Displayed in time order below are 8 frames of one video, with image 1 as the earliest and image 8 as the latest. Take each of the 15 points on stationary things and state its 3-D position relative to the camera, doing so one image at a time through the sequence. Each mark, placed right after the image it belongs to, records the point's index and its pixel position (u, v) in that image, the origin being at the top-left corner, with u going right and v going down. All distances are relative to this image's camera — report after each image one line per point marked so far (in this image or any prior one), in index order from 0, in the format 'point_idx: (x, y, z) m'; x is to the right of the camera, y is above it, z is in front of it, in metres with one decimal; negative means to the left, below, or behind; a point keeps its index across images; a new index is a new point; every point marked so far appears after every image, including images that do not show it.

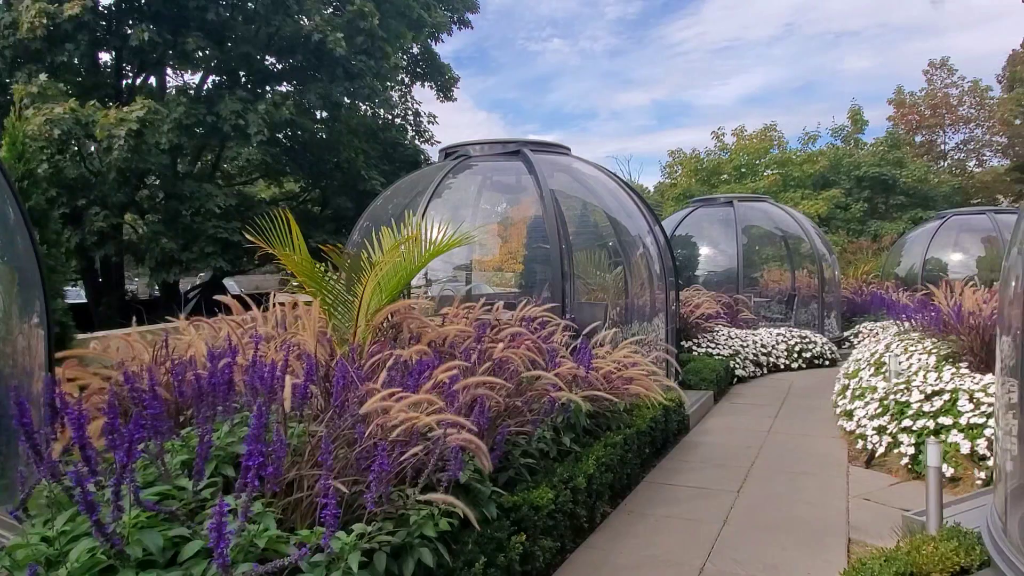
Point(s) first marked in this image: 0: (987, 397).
0: (+2.6, -0.6, +4.0) m
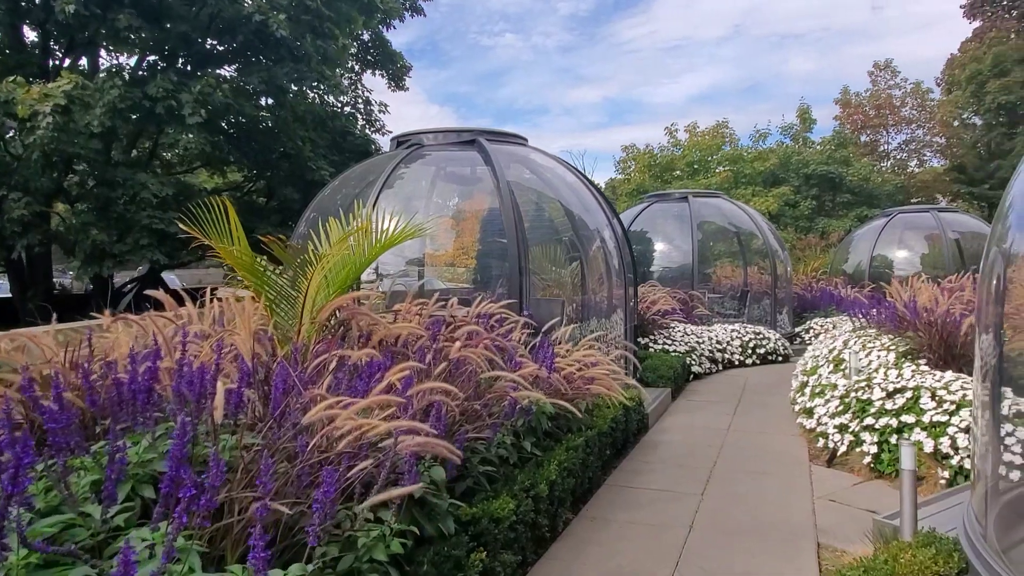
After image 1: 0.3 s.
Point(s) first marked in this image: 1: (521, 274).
0: (+2.3, -0.6, +3.9) m
1: (+0.1, +0.1, +5.2) m
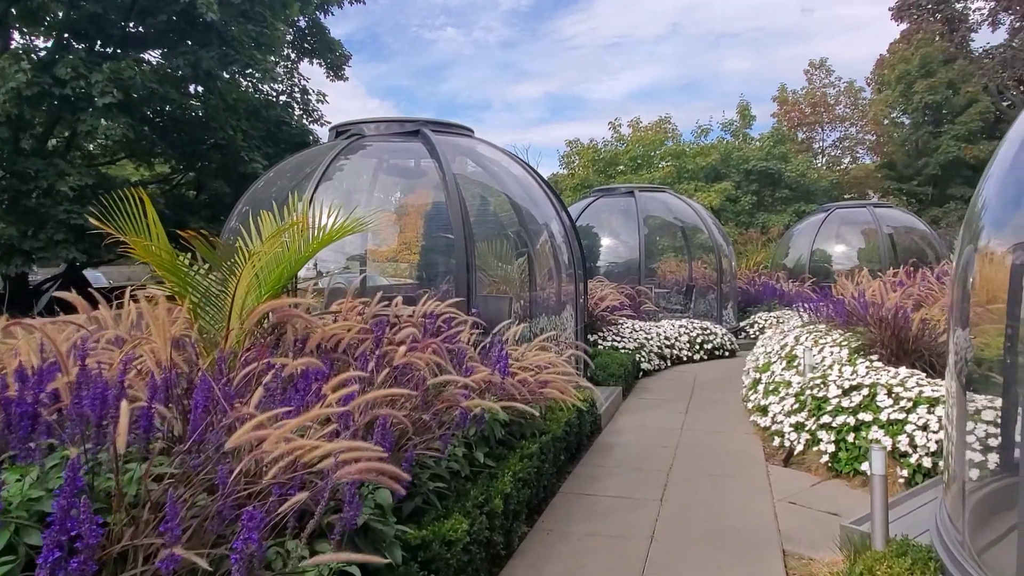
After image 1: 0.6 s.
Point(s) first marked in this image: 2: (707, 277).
0: (+2.1, -0.5, +3.9) m
1: (-0.3, +0.1, +5.0) m
2: (+2.7, +0.1, +10.2) m
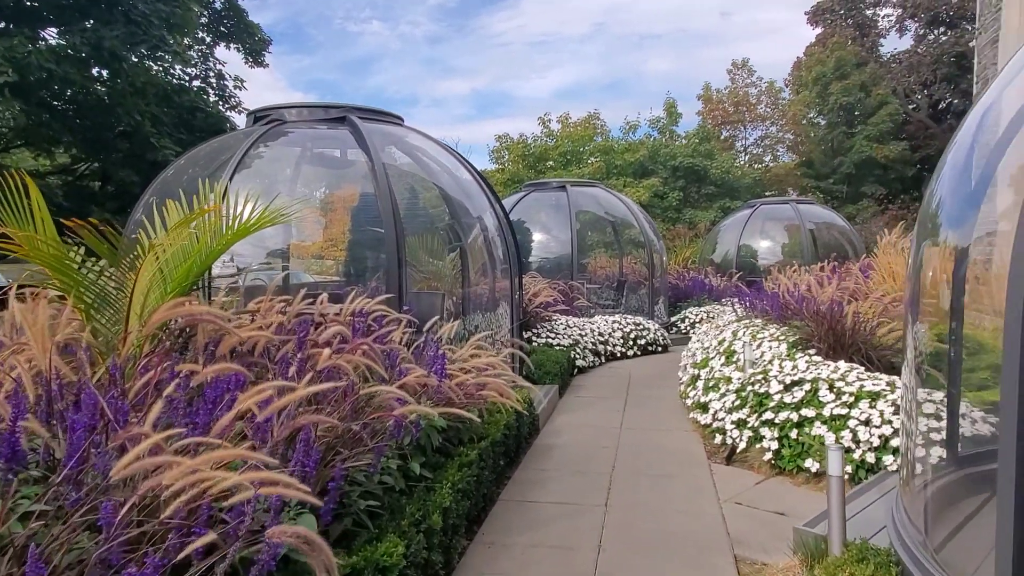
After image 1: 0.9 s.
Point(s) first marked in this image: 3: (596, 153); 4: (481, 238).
0: (+1.7, -0.5, +3.8) m
1: (-0.7, +0.1, +4.7) m
2: (+1.7, +0.2, +10.2) m
3: (+2.1, +3.3, +18.2) m
4: (-0.2, +0.4, +5.8) m
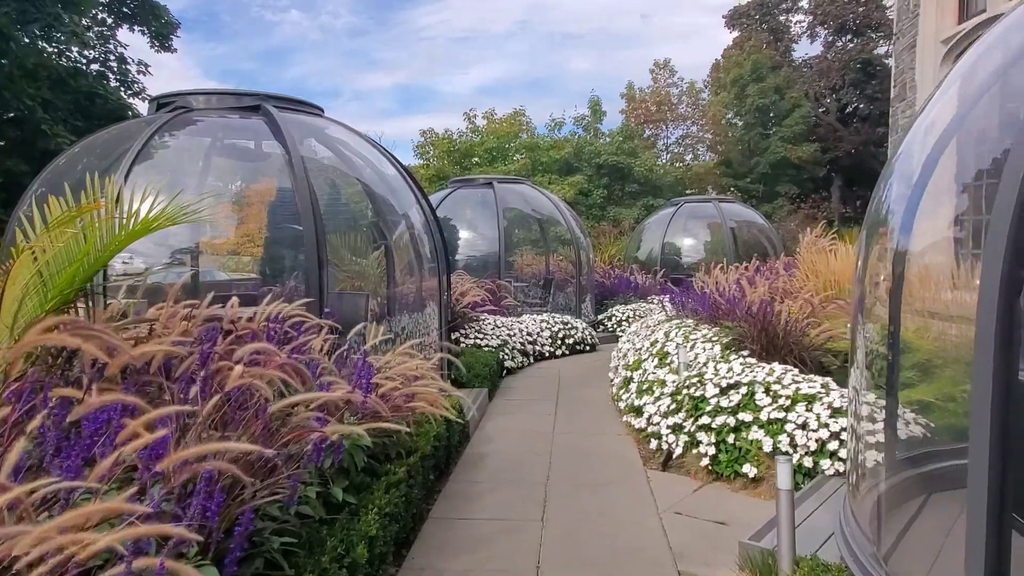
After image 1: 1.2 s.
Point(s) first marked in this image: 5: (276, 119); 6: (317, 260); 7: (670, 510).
0: (+1.4, -0.5, +3.8) m
1: (-1.1, +0.1, +4.4) m
2: (+0.7, +0.2, +10.1) m
3: (+0.2, +3.4, +18.1) m
4: (-0.8, +0.4, +5.6) m
5: (-1.5, +1.1, +4.8) m
6: (-1.1, +0.2, +4.3) m
7: (+0.7, -1.0, +3.4) m
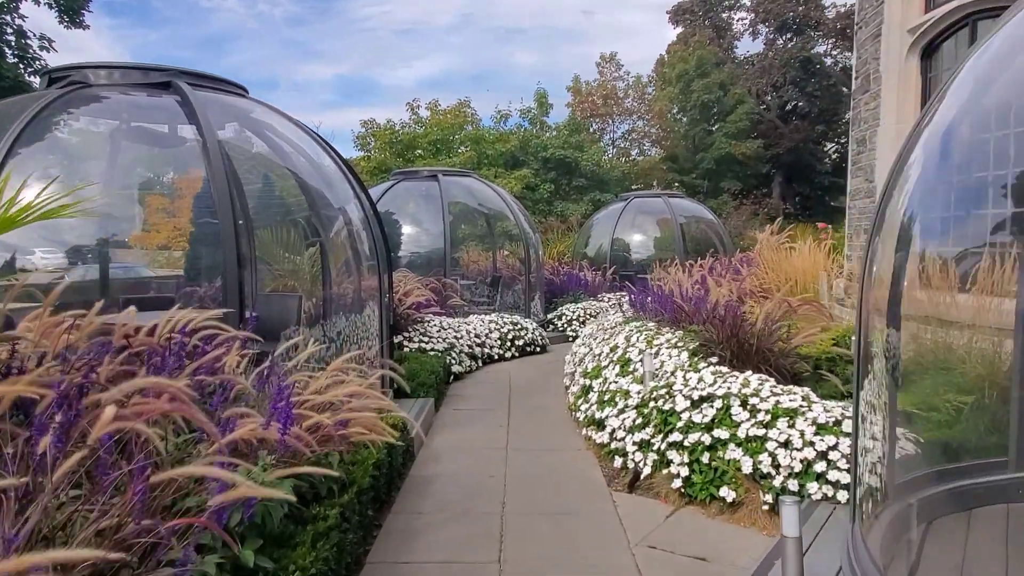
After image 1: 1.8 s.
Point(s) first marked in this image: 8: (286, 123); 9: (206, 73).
0: (+1.2, -0.5, +3.4) m
1: (-1.4, +0.1, +3.9) m
2: (0.0, +0.3, +9.7) m
3: (-1.1, +3.5, +17.6) m
4: (-1.1, +0.4, +5.0) m
5: (-1.8, +1.1, +4.2) m
6: (-1.4, +0.1, +3.8) m
7: (+0.5, -1.0, +3.0) m
8: (-1.6, +1.1, +5.1) m
9: (-1.9, +1.3, +4.6) m
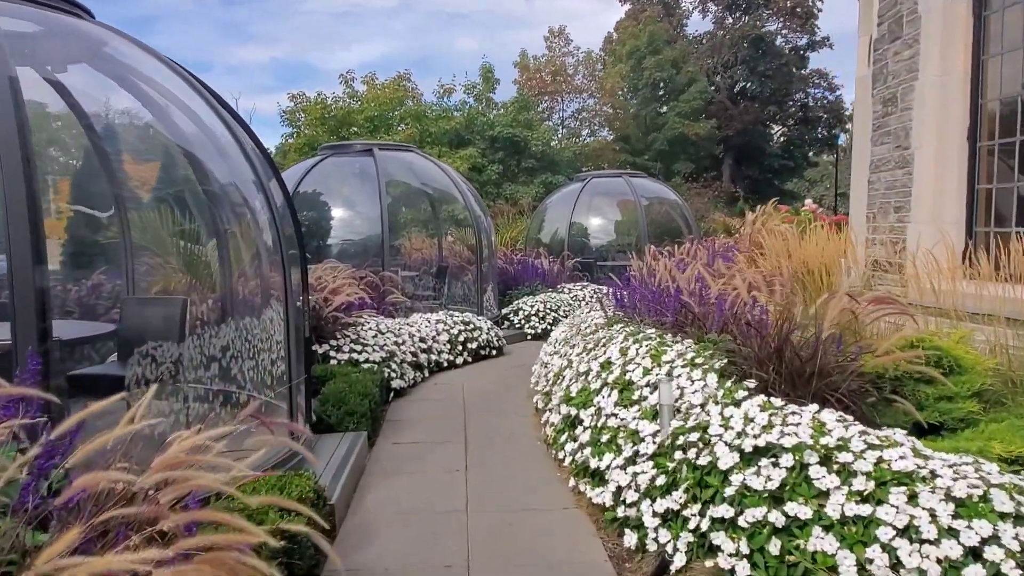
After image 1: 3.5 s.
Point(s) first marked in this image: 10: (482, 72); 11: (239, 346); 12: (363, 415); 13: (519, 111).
0: (+1.1, -0.5, +2.3) m
1: (-1.5, +0.1, +2.5) m
2: (-0.5, +0.4, +8.4) m
3: (-2.3, +3.7, +16.2) m
4: (-1.4, +0.4, +3.7) m
5: (-2.0, +1.0, +2.8) m
6: (-1.5, +0.1, +2.4) m
7: (+0.5, -1.1, +1.9) m
8: (-1.8, +1.1, +3.7) m
9: (-2.1, +1.3, +3.2) m
10: (-0.8, +5.7, +19.7) m
11: (-1.3, -0.3, +3.4) m
12: (-0.9, -0.7, +4.2) m
13: (+0.2, +4.4, +18.4) m
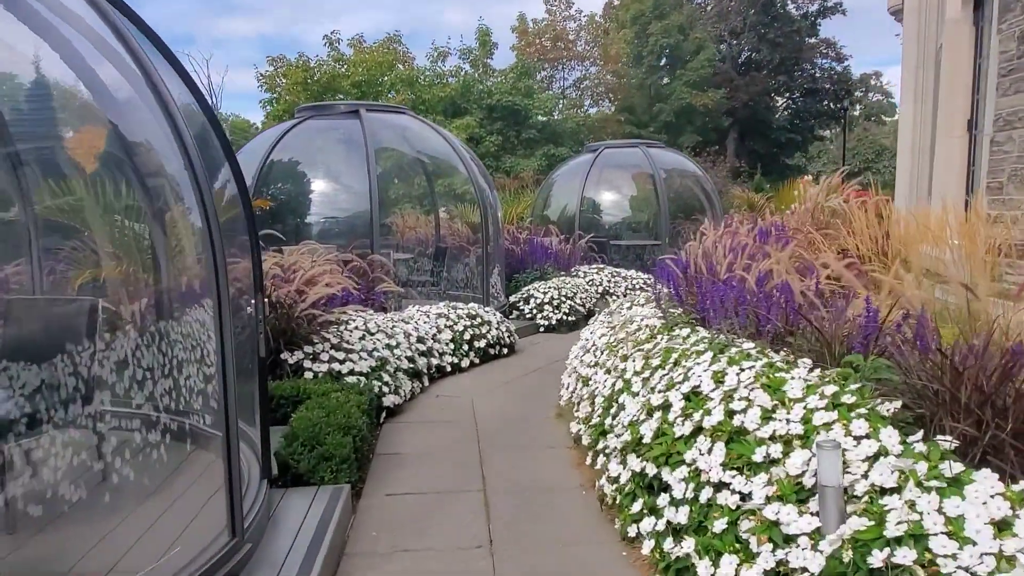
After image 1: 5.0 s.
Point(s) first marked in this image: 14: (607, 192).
0: (+1.2, -0.6, +1.2) m
1: (-1.4, 0.0, +1.3) m
2: (-0.4, +0.5, +7.2) m
3: (-2.3, +4.1, +14.9) m
4: (-1.2, +0.4, +2.5) m
5: (-1.8, +1.0, +1.6) m
6: (-1.3, +0.1, +1.3) m
7: (+0.7, -1.1, +0.8) m
8: (-1.6, +1.1, +2.5) m
9: (-1.9, +1.3, +2.0) m
10: (-0.8, +6.2, +18.3) m
11: (-1.2, -0.3, +2.3) m
12: (-0.7, -0.7, +3.1) m
13: (+0.2, +4.8, +17.1) m
14: (+1.4, +1.3, +10.5) m
